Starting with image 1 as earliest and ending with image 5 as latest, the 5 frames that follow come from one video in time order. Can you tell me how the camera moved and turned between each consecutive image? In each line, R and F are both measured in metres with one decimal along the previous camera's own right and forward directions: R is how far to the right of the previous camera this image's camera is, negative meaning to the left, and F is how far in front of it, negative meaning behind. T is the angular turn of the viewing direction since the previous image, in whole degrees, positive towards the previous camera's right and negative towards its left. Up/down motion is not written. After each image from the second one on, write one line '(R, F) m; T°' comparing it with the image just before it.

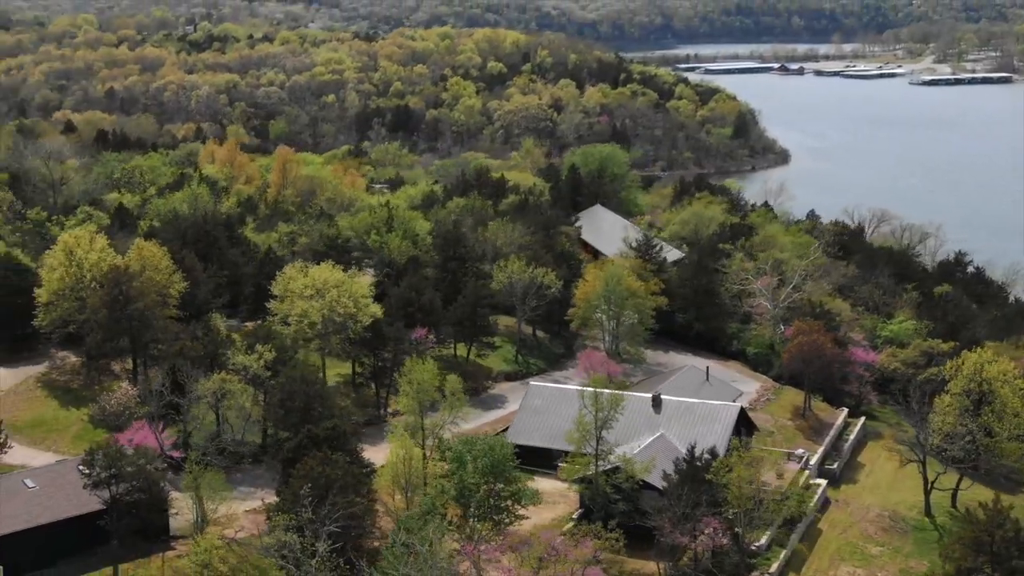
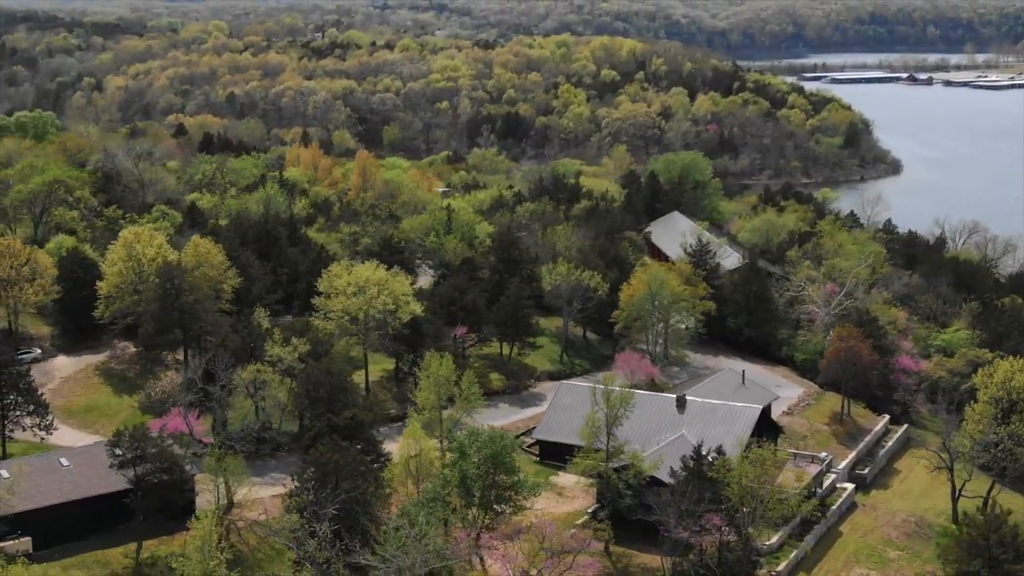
(+2.8, -1.1) m; -5°
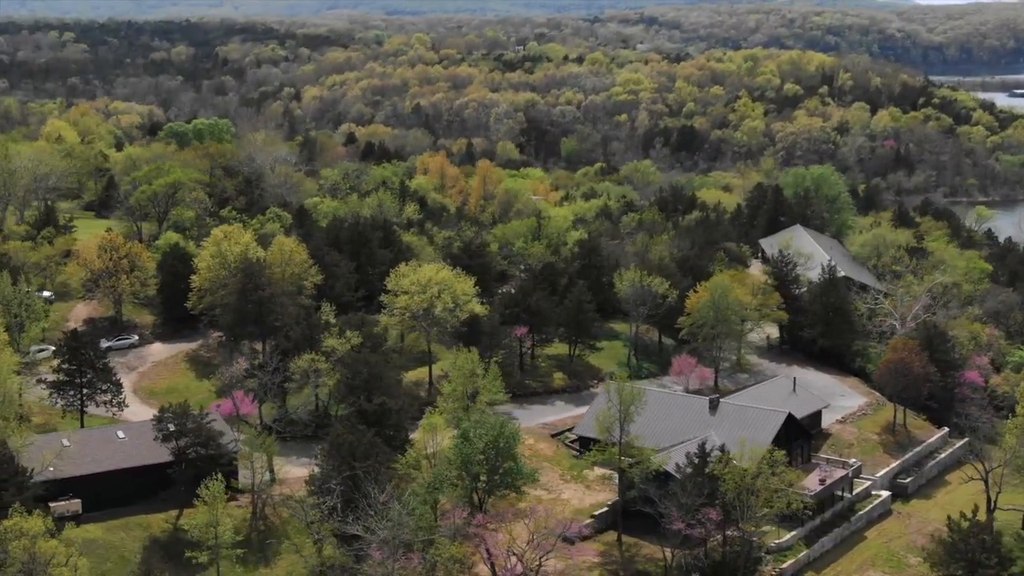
(+4.9, -1.9) m; -8°
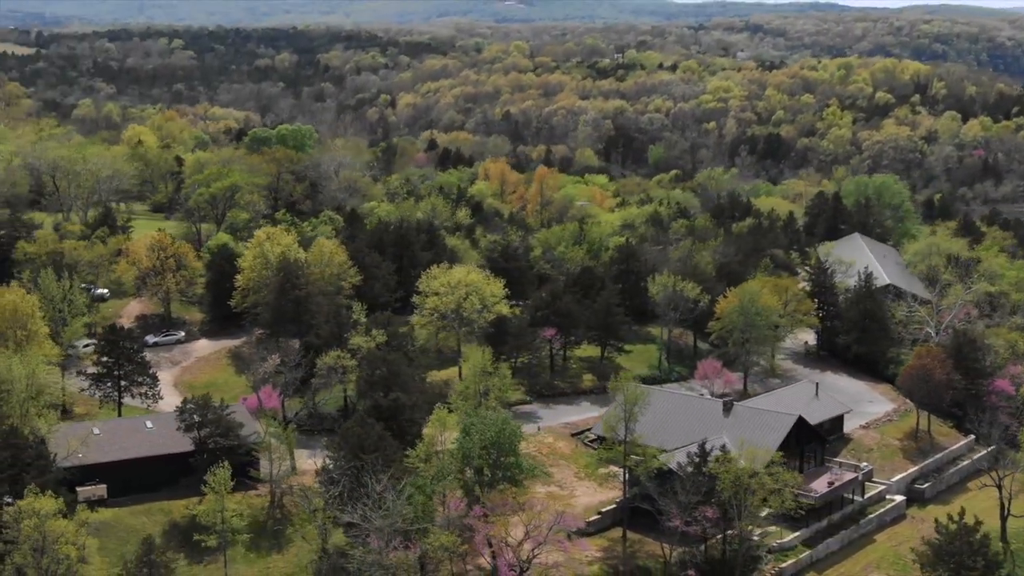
(+2.5, -1.2) m; -4°
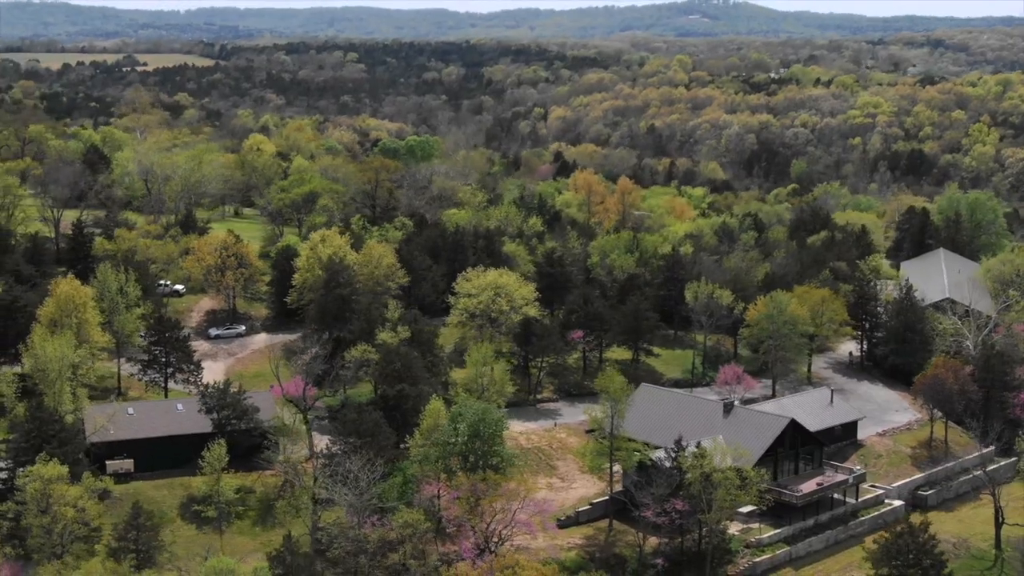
(+5.1, -2.2) m; -7°
